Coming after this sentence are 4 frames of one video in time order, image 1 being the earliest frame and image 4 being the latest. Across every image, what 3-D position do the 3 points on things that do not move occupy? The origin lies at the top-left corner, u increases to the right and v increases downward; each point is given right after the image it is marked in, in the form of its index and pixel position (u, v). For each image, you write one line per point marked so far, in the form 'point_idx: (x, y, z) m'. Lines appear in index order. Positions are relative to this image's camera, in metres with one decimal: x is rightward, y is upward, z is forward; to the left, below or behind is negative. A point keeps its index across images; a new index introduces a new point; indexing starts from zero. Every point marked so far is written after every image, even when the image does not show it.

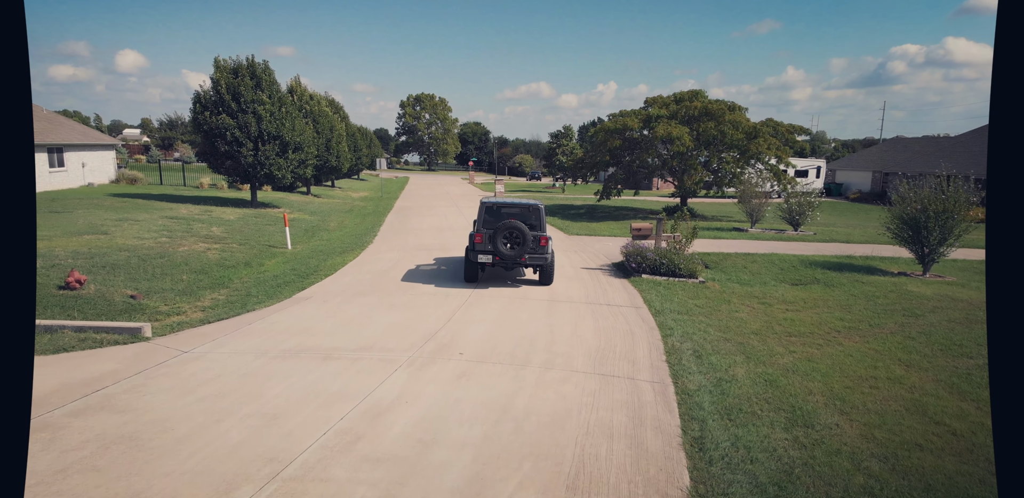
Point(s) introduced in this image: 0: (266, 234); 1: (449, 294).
0: (-8.0, +0.5, +18.1) m
1: (-1.2, -0.8, +10.3) m
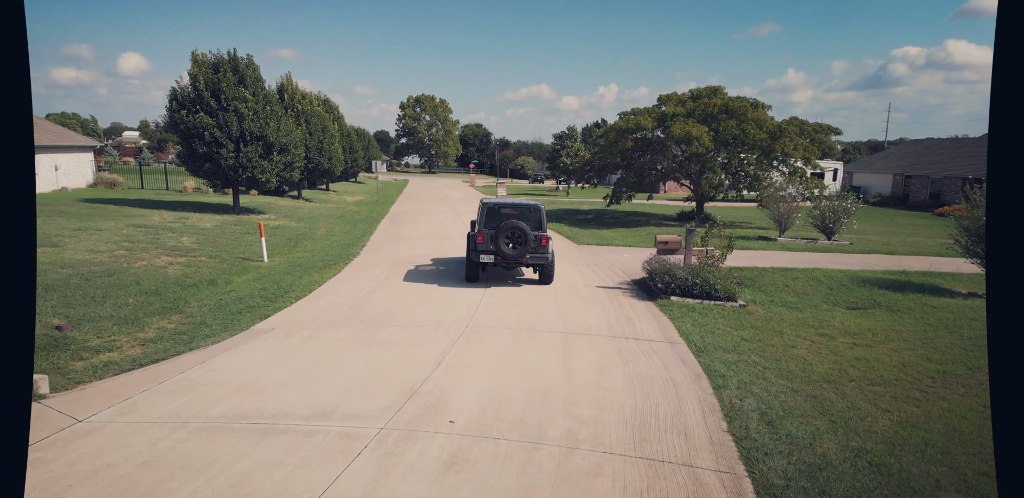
0: (-7.9, +0.1, +16.3) m
1: (-1.1, -1.1, +8.5) m
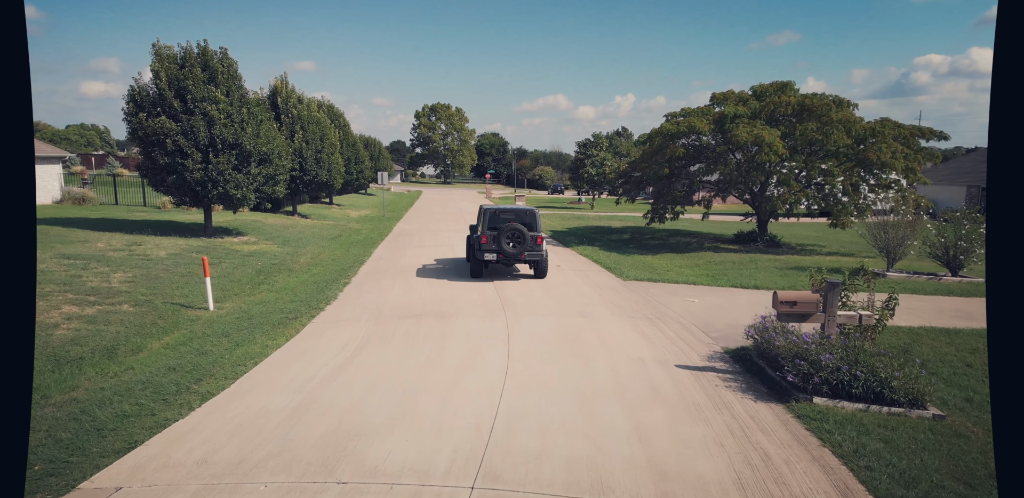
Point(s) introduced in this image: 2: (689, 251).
0: (-7.3, -0.8, +12.6) m
1: (-0.7, -1.9, +4.6) m
2: (+5.9, -0.1, +18.5) m
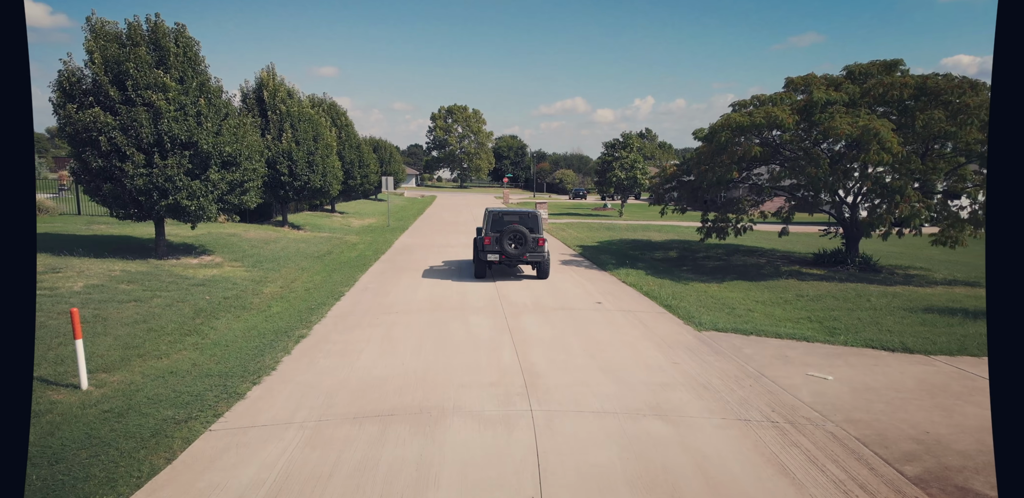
0: (-6.8, -1.4, +8.9) m
1: (-0.5, -2.5, +0.7) m
2: (+6.5, -0.7, +14.4) m
